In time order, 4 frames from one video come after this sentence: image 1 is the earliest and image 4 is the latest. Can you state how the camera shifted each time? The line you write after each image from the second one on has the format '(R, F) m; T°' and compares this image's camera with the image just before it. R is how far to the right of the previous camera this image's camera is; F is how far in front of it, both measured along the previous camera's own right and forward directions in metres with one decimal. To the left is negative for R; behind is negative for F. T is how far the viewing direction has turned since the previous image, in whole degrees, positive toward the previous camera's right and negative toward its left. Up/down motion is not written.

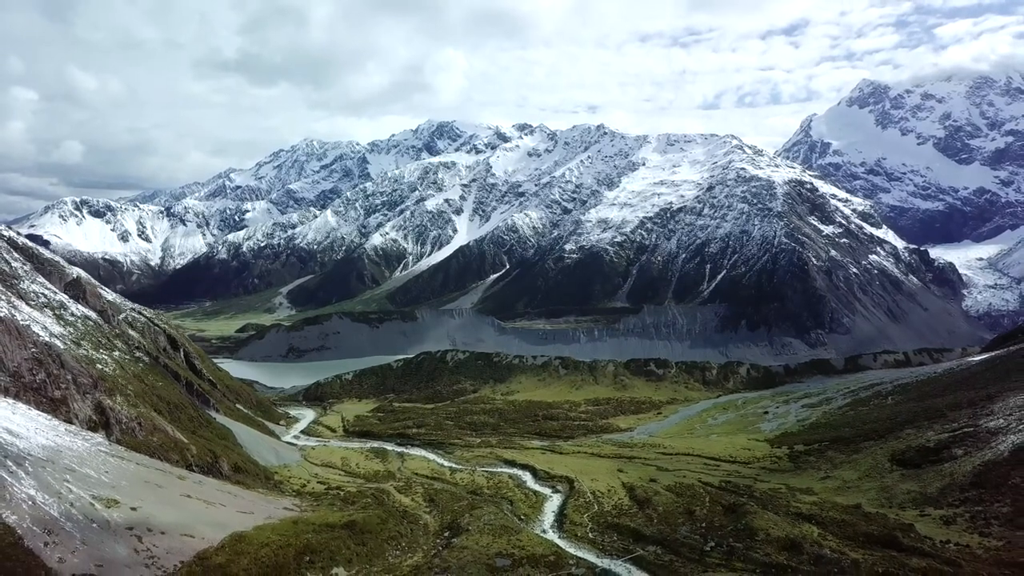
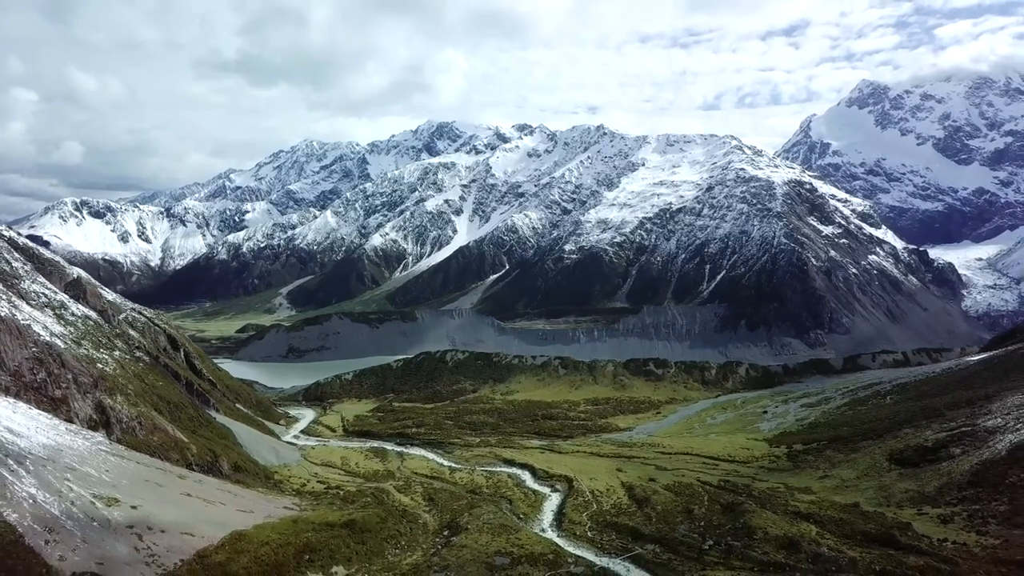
(+0.1, -0.2) m; 0°
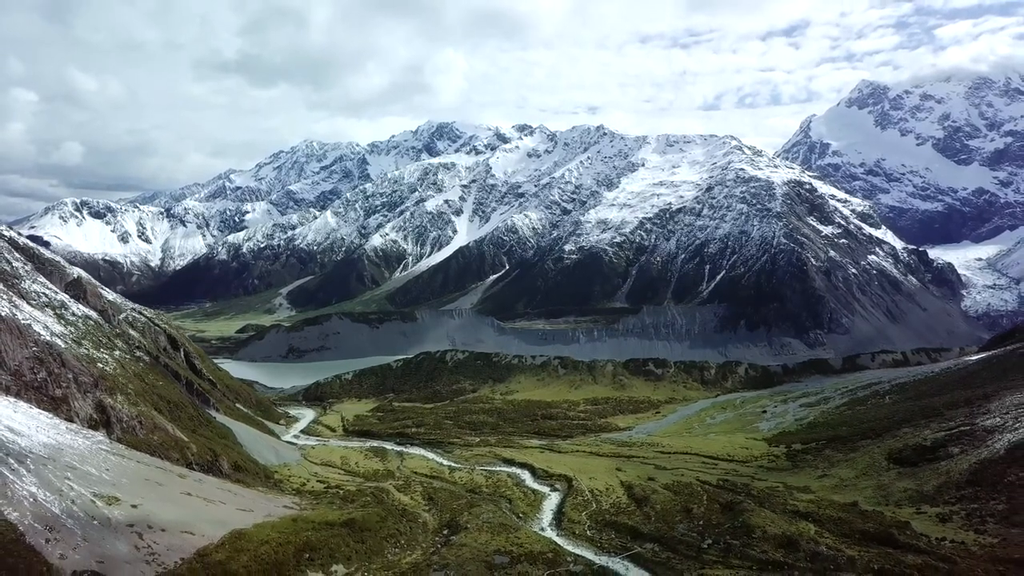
(+0.1, -0.1) m; 0°
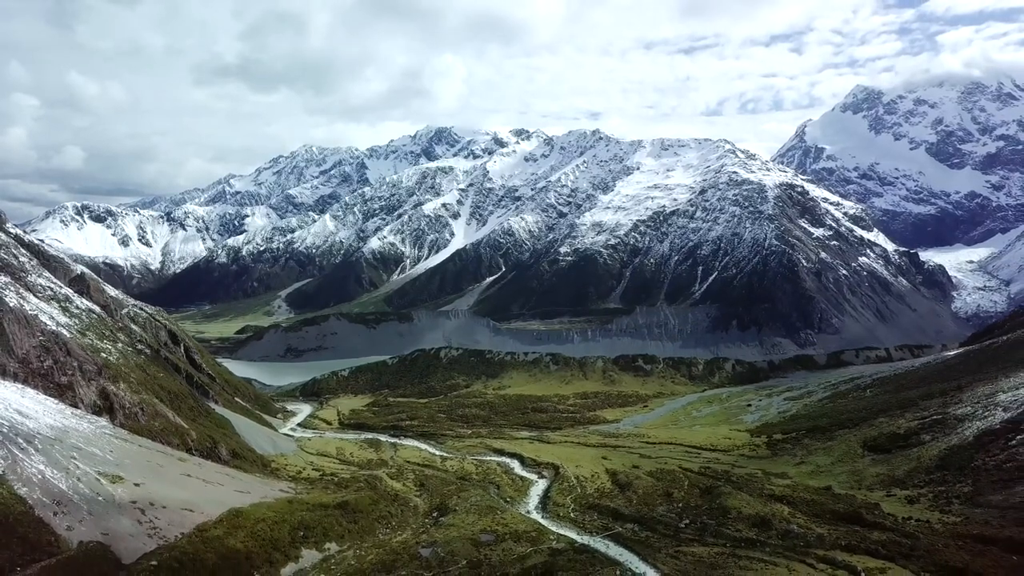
(+1.0, -2.3) m; 0°
